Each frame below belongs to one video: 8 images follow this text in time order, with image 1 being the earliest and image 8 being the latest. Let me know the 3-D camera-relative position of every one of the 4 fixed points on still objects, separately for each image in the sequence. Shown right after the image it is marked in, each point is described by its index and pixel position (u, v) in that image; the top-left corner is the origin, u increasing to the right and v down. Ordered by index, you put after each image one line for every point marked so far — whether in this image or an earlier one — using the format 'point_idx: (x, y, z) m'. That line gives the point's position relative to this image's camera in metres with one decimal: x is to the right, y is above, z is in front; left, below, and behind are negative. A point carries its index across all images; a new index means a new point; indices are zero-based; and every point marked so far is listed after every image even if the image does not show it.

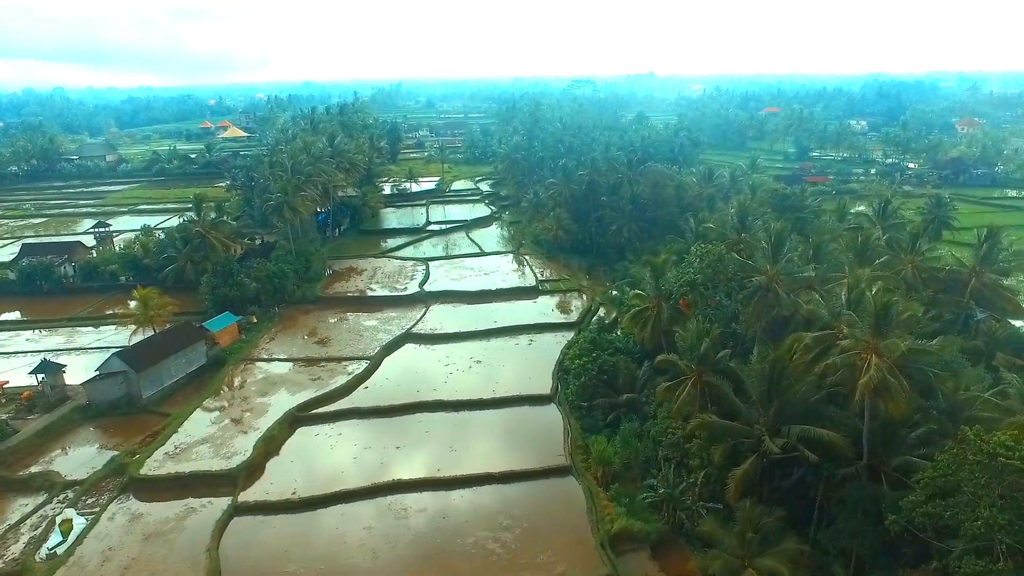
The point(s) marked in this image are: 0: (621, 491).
0: (+3.3, -6.2, +19.8) m
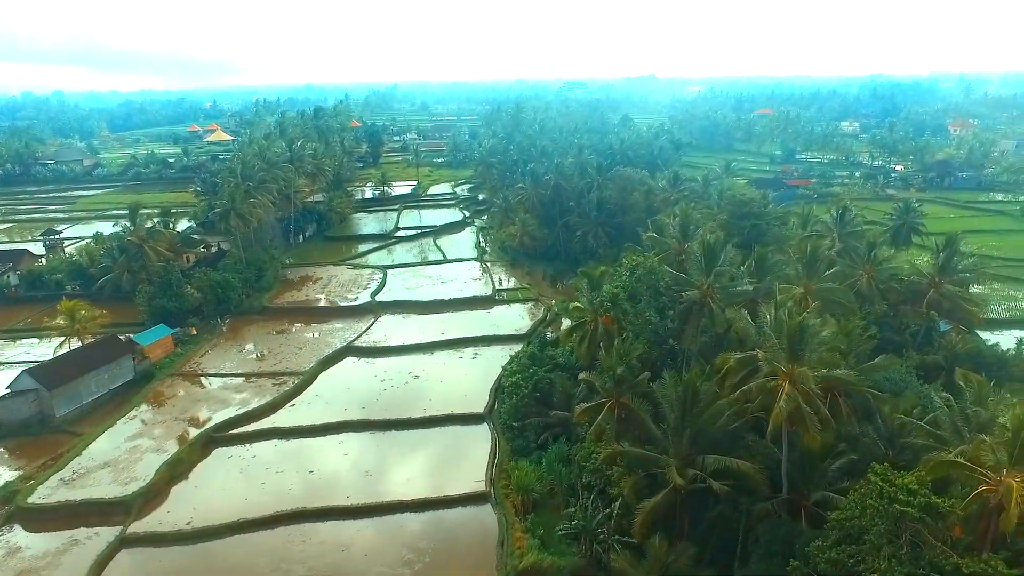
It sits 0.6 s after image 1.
0: (+0.8, -6.6, +18.6) m
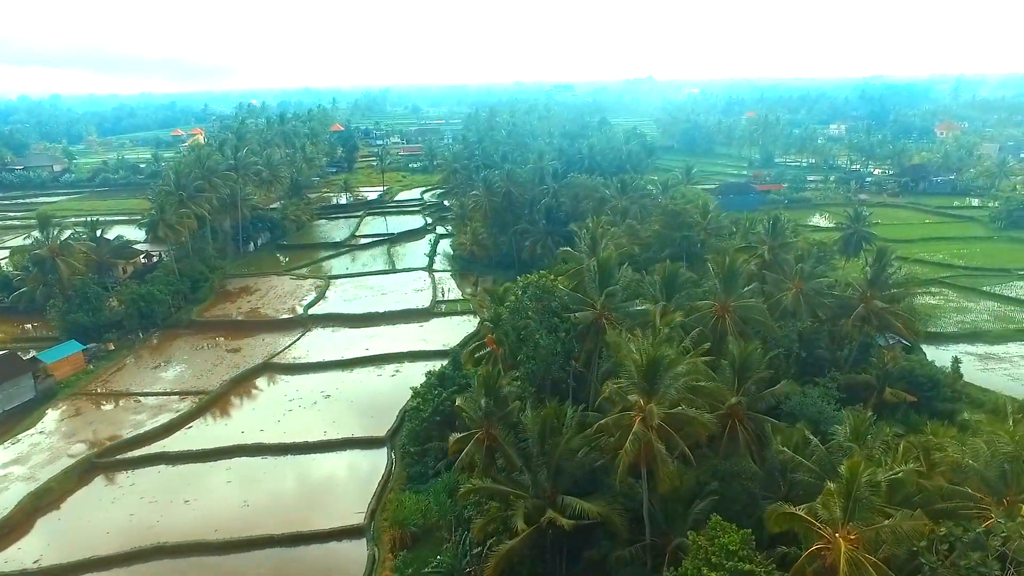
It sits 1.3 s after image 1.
0: (-2.6, -7.2, +17.5) m
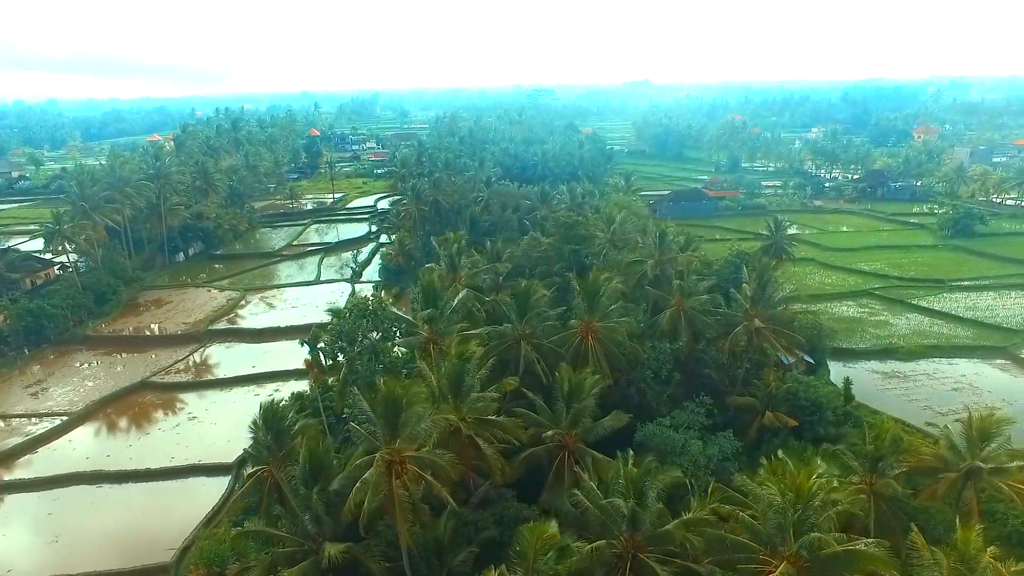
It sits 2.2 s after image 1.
0: (-7.5, -7.8, +16.3) m
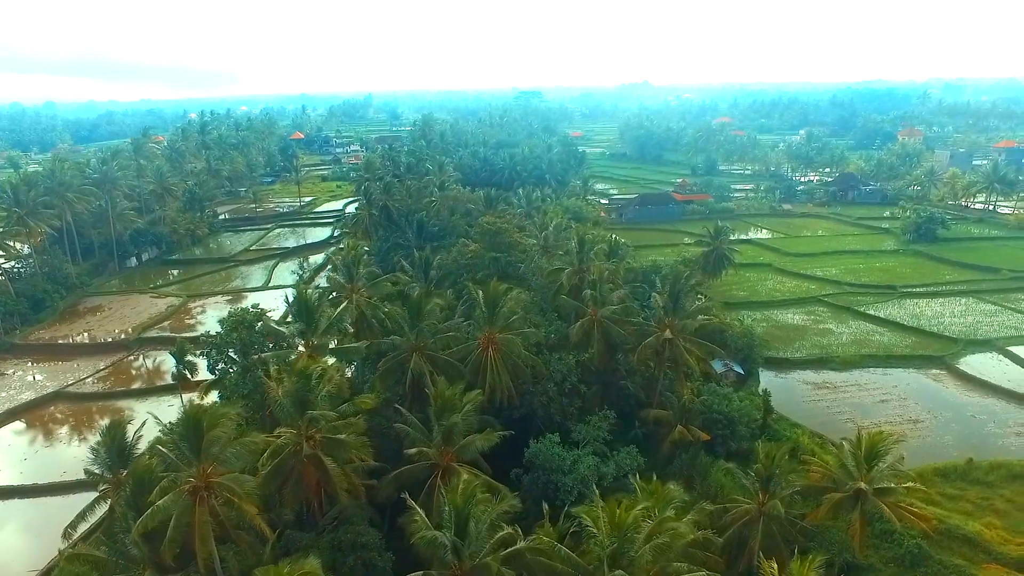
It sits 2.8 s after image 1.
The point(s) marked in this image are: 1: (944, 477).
0: (-10.8, -8.2, +15.7) m
1: (+13.1, -5.7, +19.7) m
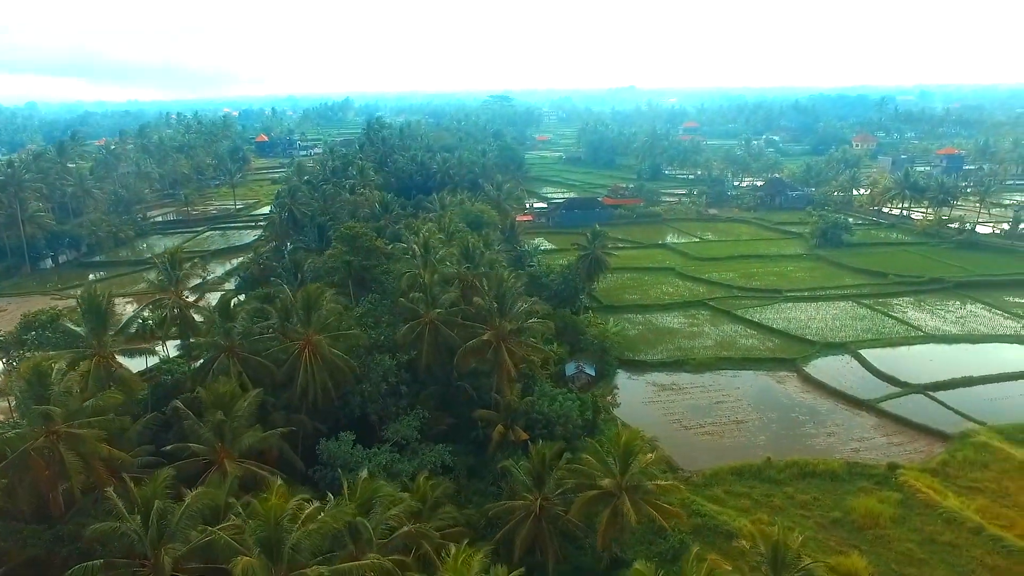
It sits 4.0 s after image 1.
0: (-16.7, -8.2, +16.2) m
1: (+7.0, -5.8, +20.4) m
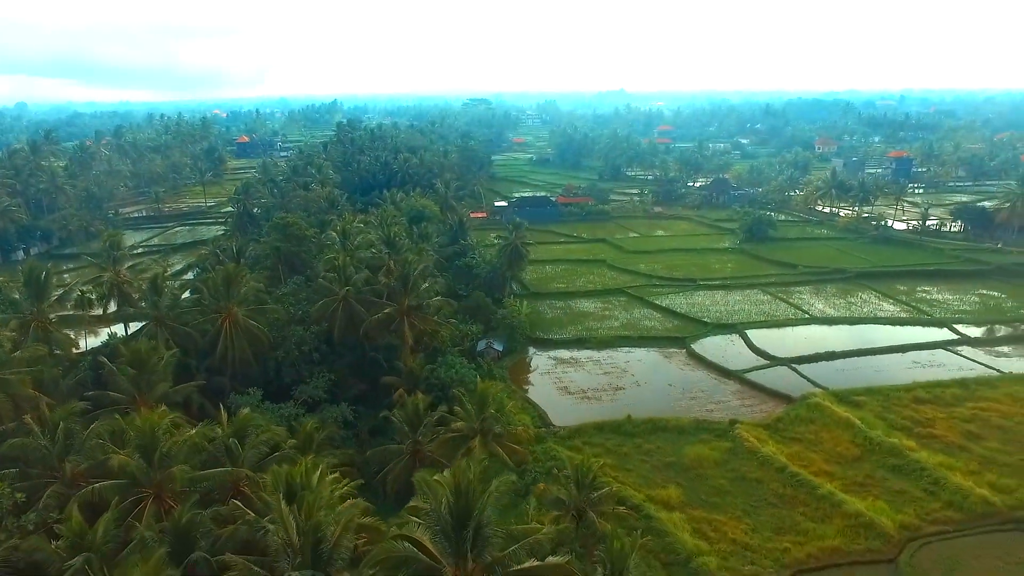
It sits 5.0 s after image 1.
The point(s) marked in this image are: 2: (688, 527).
0: (-20.6, -7.4, +19.1) m
1: (+3.1, -5.1, +23.6) m
2: (+4.8, -6.5, +18.0) m
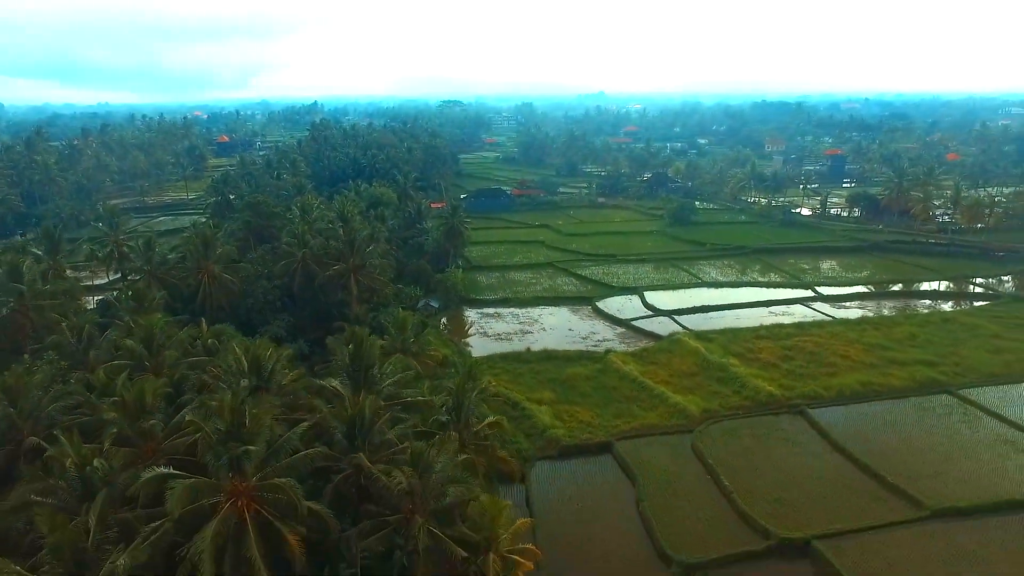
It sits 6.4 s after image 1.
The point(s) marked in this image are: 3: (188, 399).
0: (-24.0, -5.6, +24.8) m
1: (-0.4, -3.2, +29.9) m
2: (+1.4, -4.6, +24.3) m
3: (-8.7, -2.9, +17.4) m
